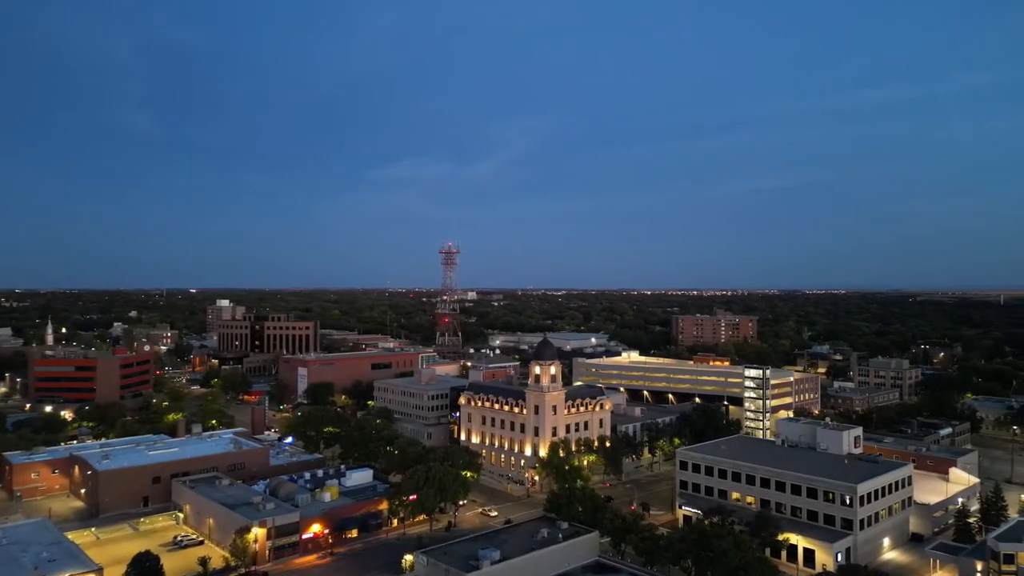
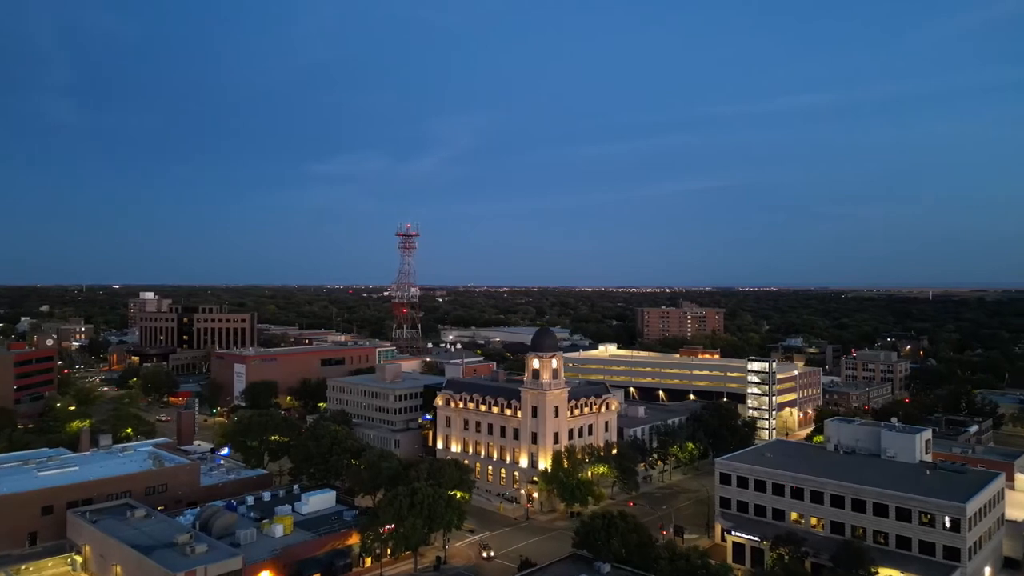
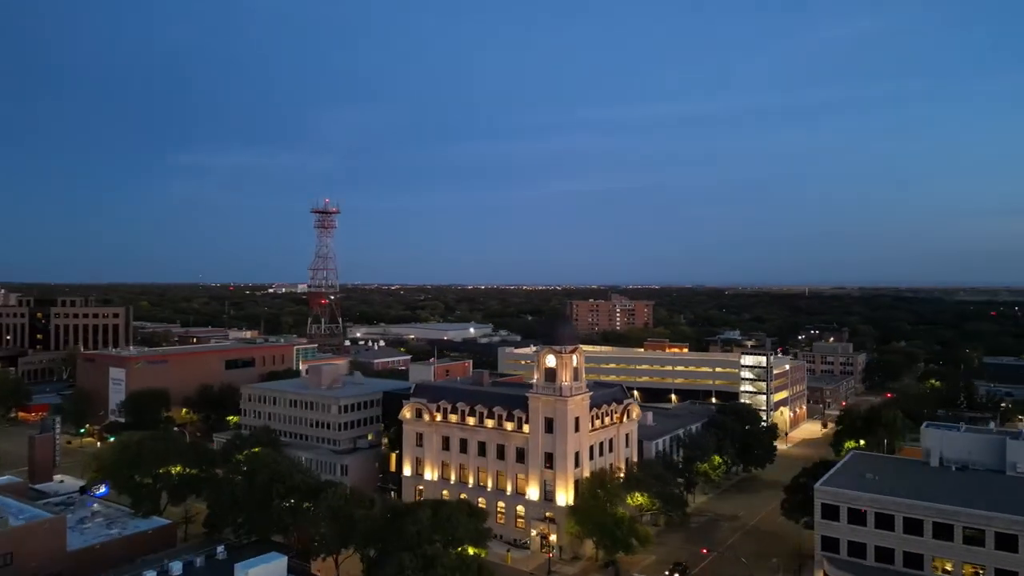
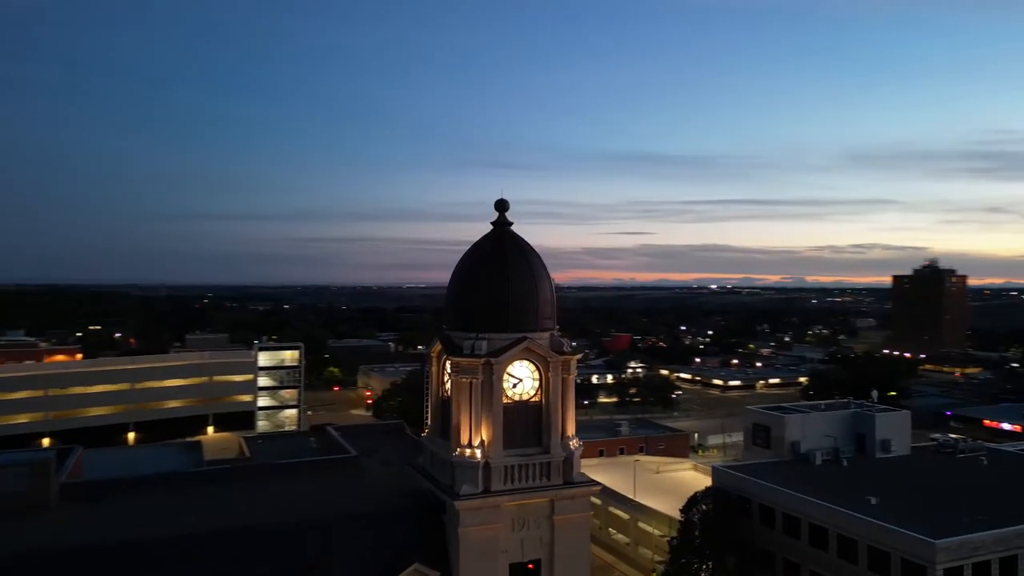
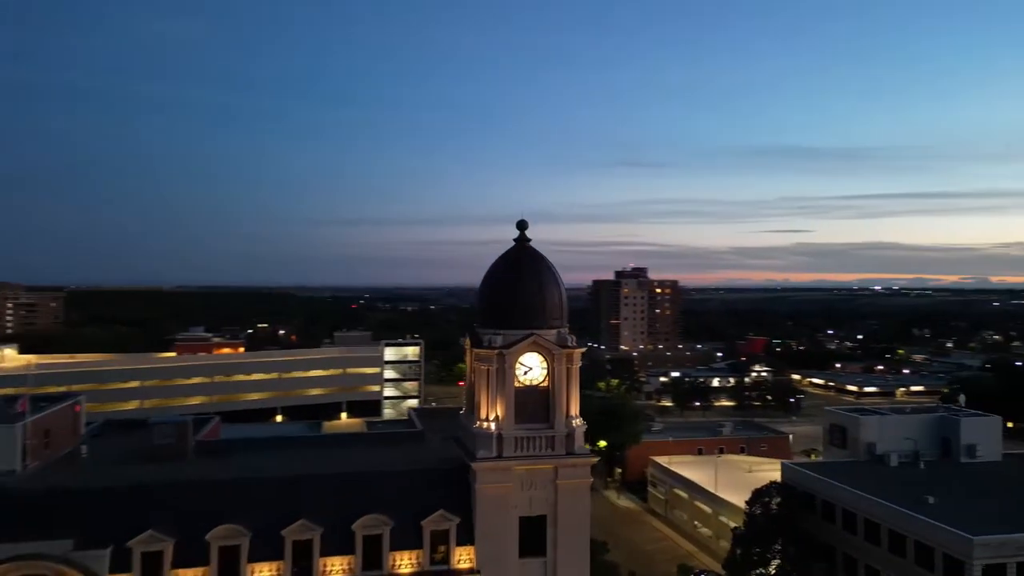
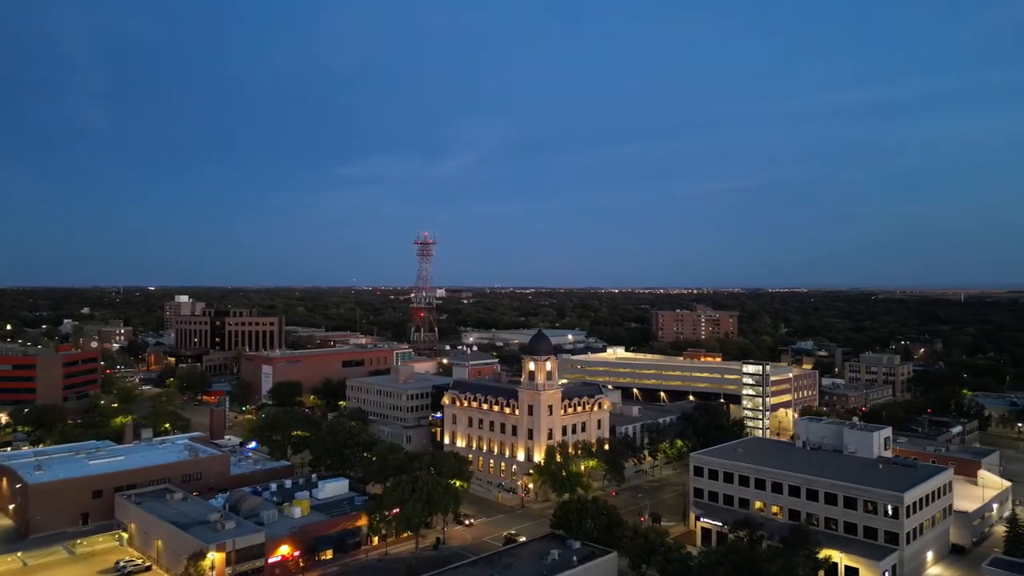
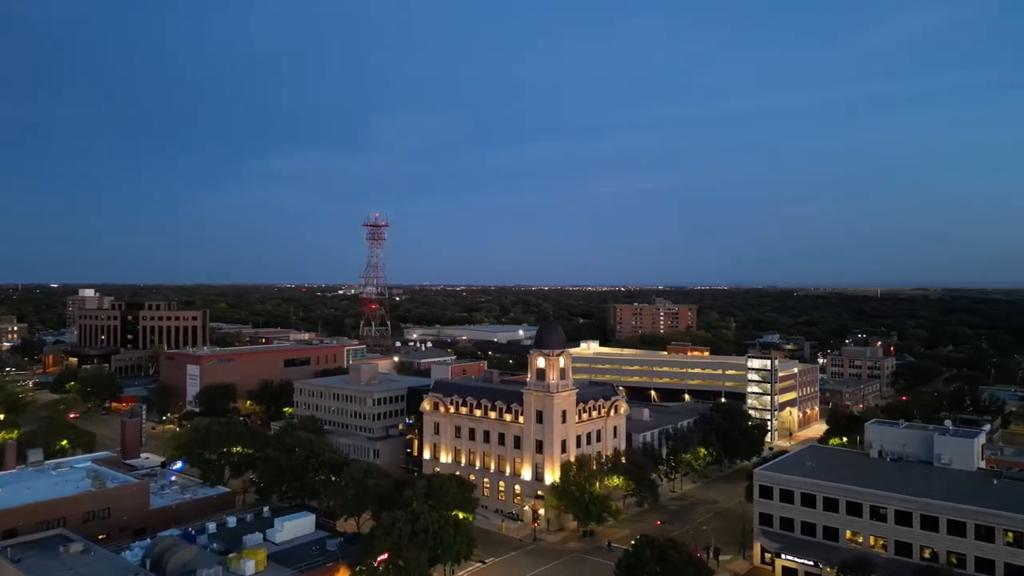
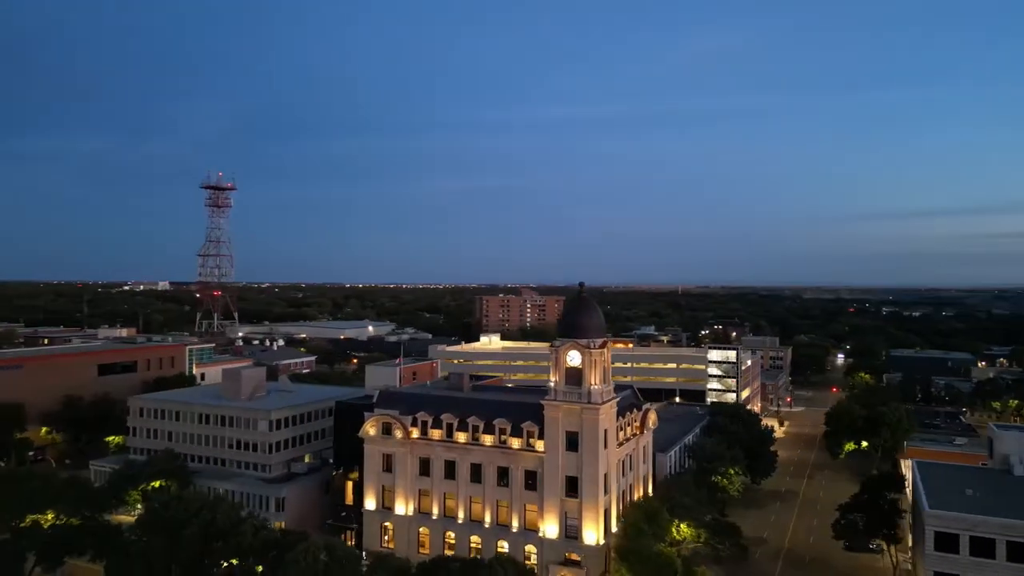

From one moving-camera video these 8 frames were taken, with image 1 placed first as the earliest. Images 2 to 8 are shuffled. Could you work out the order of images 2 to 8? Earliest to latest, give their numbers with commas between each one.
6, 2, 7, 3, 8, 5, 4
